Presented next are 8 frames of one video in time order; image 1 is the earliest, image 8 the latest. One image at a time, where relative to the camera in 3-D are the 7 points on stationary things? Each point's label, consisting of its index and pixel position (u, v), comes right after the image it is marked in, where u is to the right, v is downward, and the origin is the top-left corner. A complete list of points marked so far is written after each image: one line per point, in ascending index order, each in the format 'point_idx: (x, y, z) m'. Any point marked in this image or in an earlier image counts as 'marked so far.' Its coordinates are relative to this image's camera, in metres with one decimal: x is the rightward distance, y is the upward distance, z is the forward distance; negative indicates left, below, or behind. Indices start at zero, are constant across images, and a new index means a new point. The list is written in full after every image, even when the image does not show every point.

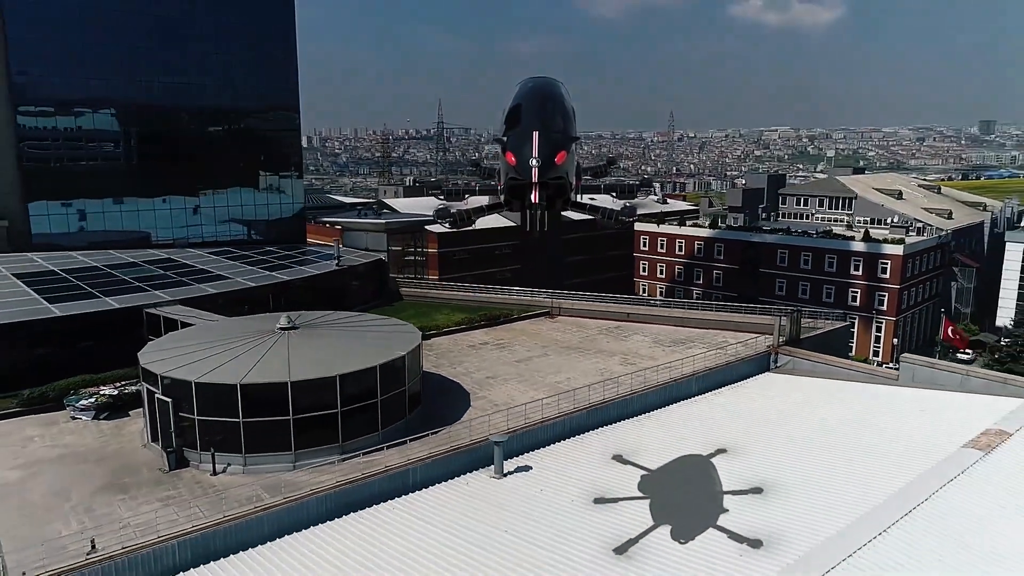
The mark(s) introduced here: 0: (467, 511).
0: (-0.6, -3.5, +12.0) m
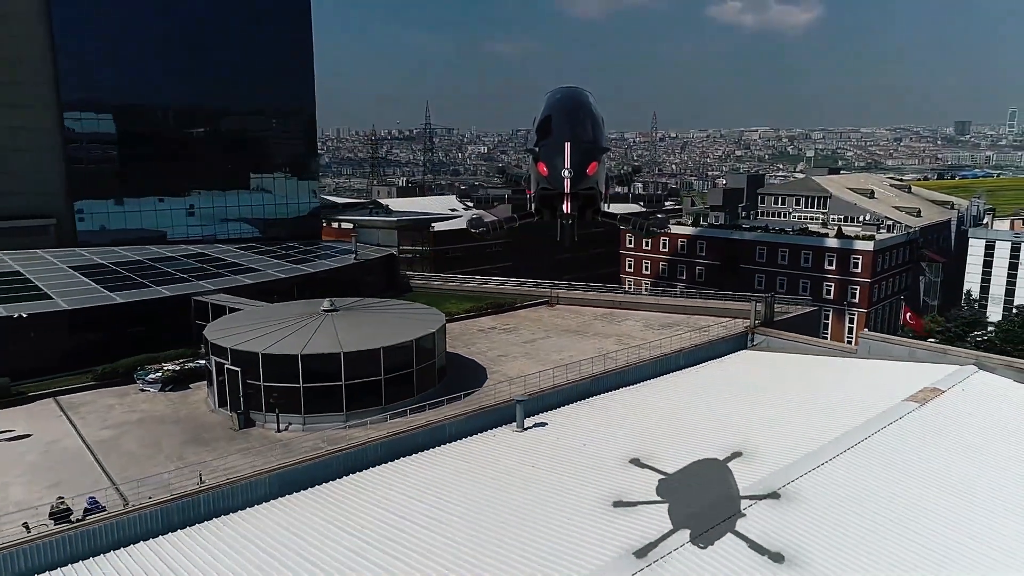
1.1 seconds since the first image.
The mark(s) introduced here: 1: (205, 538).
0: (-0.2, -3.2, +14.5) m
1: (-4.7, -3.8, +11.4) m
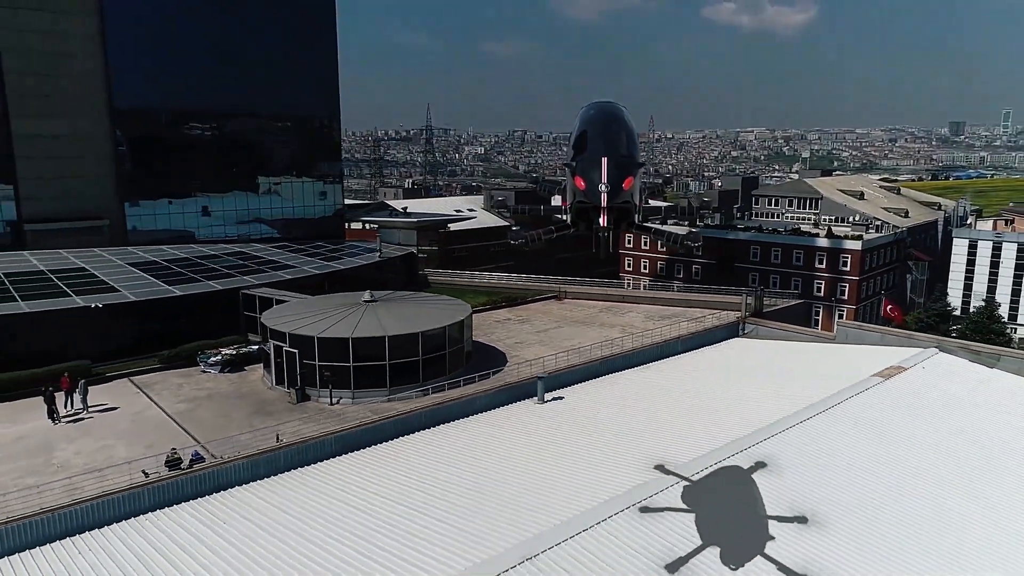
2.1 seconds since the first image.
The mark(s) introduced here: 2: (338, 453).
0: (+0.3, -3.0, +16.9) m
1: (-4.2, -3.6, +13.7) m
2: (-3.6, -3.4, +15.2) m
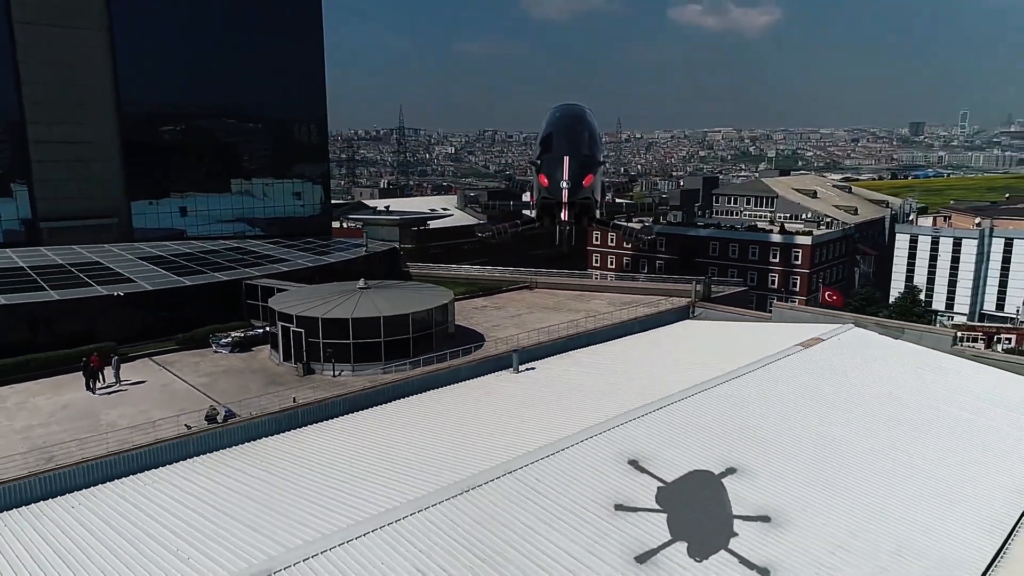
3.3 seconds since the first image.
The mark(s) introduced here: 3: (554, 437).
0: (-0.2, -2.6, +19.8) m
1: (-4.6, -3.3, +16.5) m
2: (-4.1, -3.0, +18.0) m
3: (+0.8, -2.9, +14.7) m
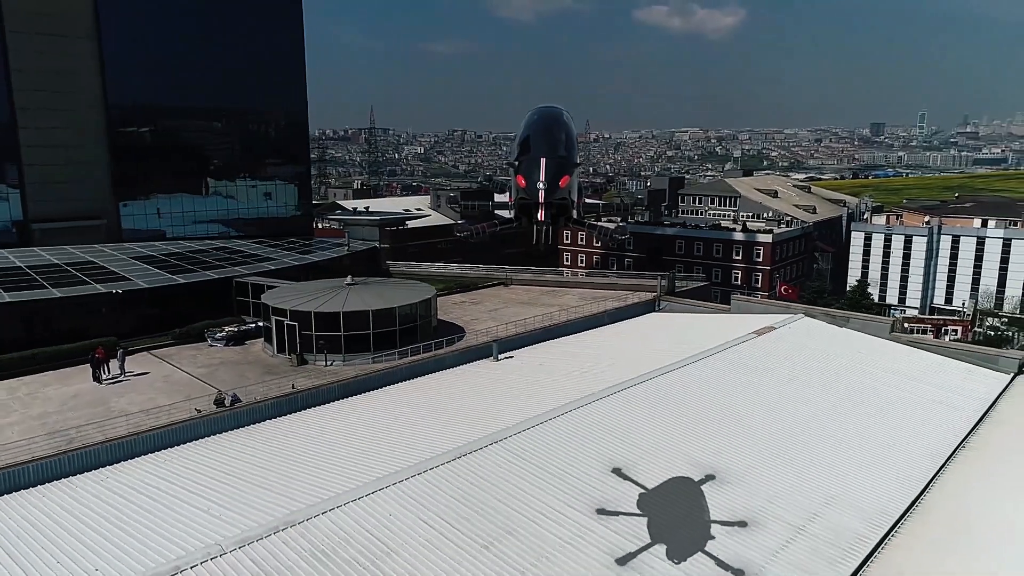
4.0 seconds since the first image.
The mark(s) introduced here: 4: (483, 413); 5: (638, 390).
0: (-0.8, -2.4, +21.5) m
1: (-5.0, -3.1, +18.0) m
2: (-4.6, -2.9, +19.5) m
3: (+0.4, -2.8, +16.4) m
4: (-0.7, -2.8, +16.8) m
5: (+3.0, -2.4, +17.3) m
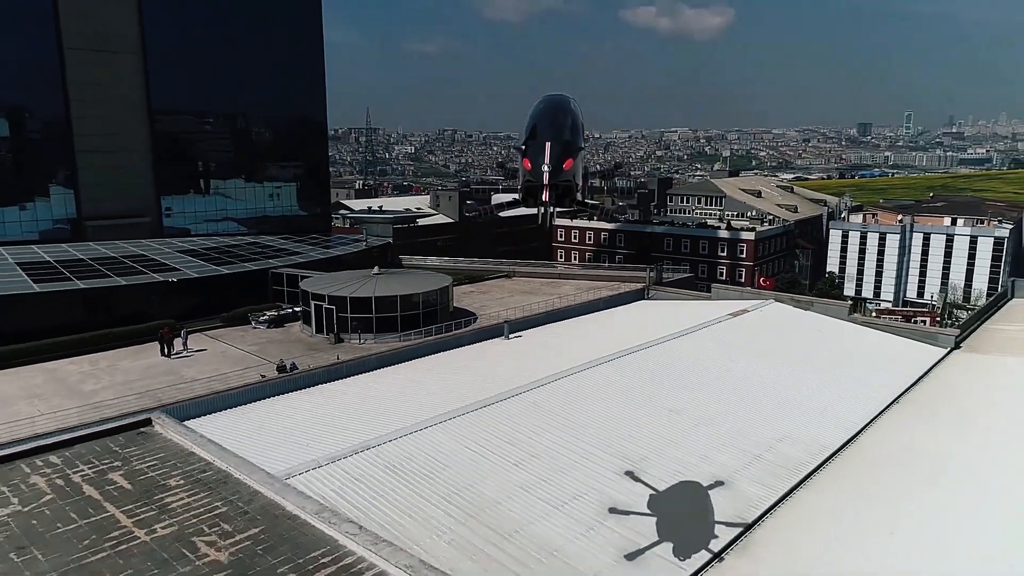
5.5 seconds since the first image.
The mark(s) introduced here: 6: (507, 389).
0: (-0.5, -2.0, +24.9) m
1: (-4.7, -2.7, +21.3) m
2: (-4.3, -2.5, +22.9) m
3: (+0.8, -2.4, +19.8) m
4: (-0.3, -2.4, +20.2) m
5: (+3.3, -2.0, +20.8) m
6: (-0.1, -2.5, +18.6) m
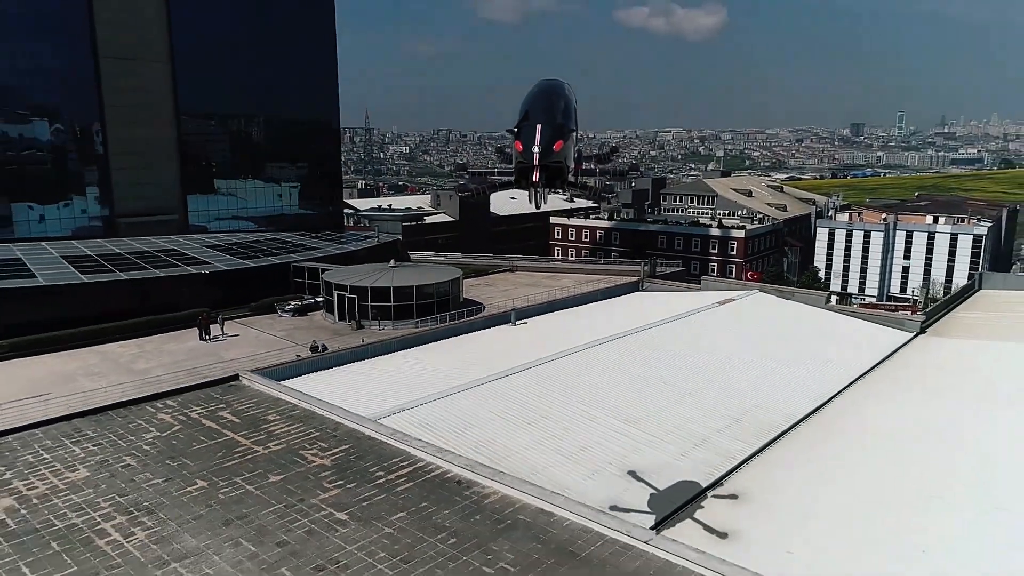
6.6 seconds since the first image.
0: (-0.2, -1.7, +27.3) m
1: (-4.4, -2.4, +23.7) m
2: (-4.0, -2.1, +25.3) m
3: (+1.1, -2.0, +22.3) m
4: (0.0, -2.0, +22.7) m
5: (+3.6, -1.7, +23.2) m
6: (+0.2, -2.2, +21.0) m
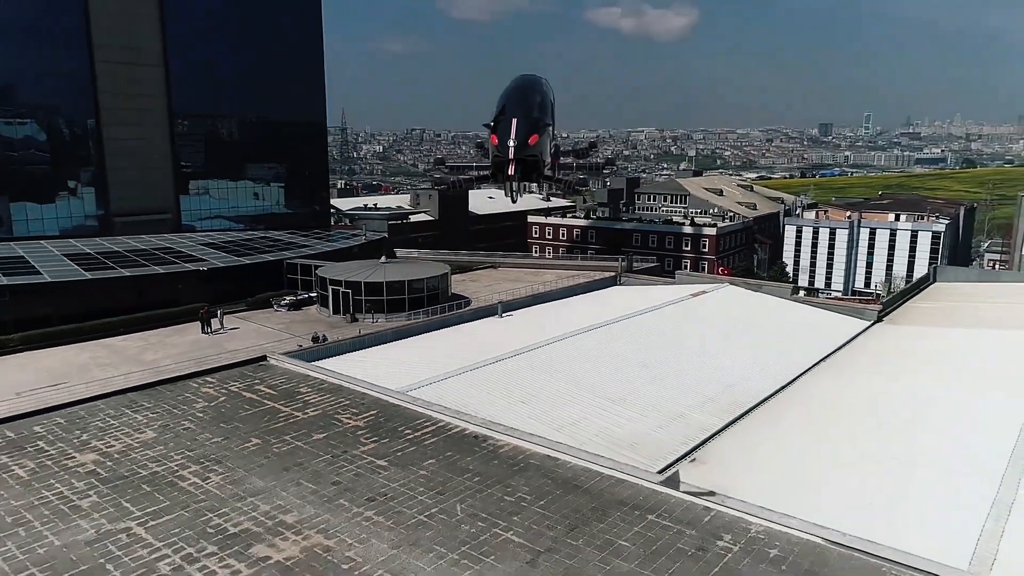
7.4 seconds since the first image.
0: (-0.7, -1.4, +28.9) m
1: (-4.8, -2.2, +25.2) m
2: (-4.4, -1.9, +26.8) m
3: (+0.8, -1.8, +23.9) m
4: (-0.3, -1.8, +24.3) m
5: (+3.3, -1.4, +25.0) m
6: (-0.1, -2.0, +22.6) m
